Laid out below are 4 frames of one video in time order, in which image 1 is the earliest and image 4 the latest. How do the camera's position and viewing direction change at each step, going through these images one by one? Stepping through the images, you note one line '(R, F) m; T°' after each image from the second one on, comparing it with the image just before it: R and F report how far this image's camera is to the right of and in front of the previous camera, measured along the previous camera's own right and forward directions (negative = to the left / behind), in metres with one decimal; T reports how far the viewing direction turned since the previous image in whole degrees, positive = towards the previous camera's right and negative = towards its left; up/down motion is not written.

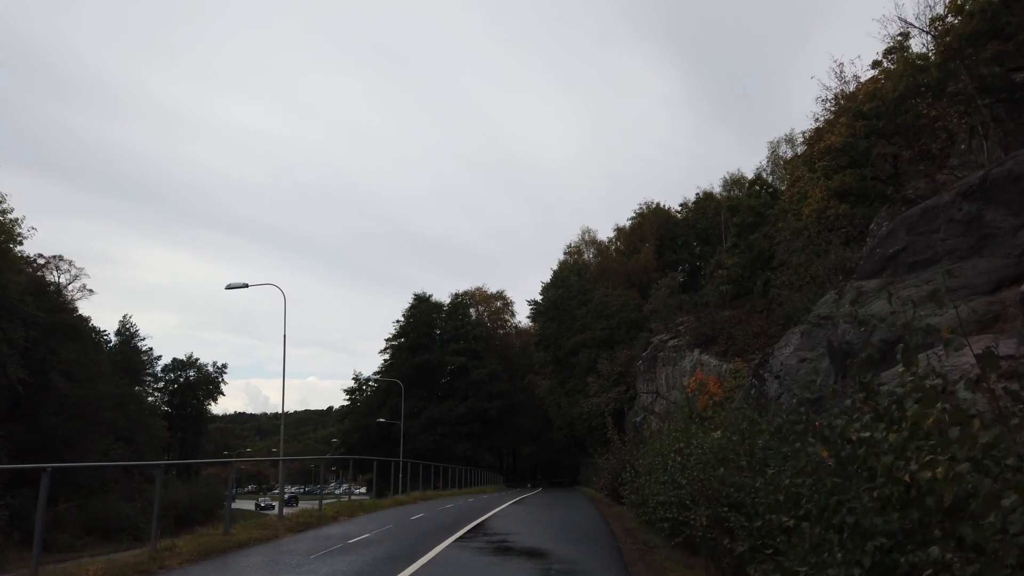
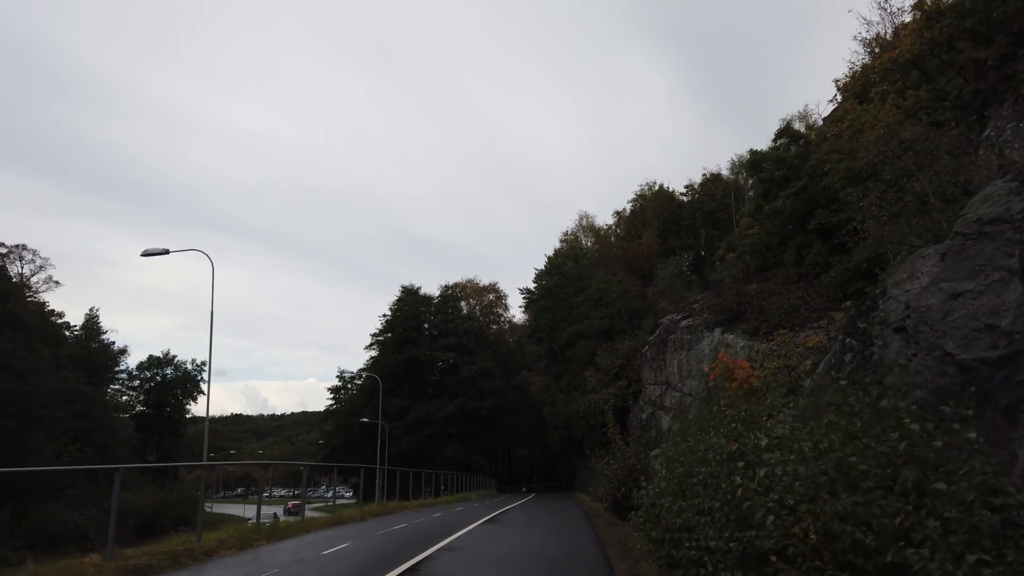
(+0.5, +4.1) m; 0°
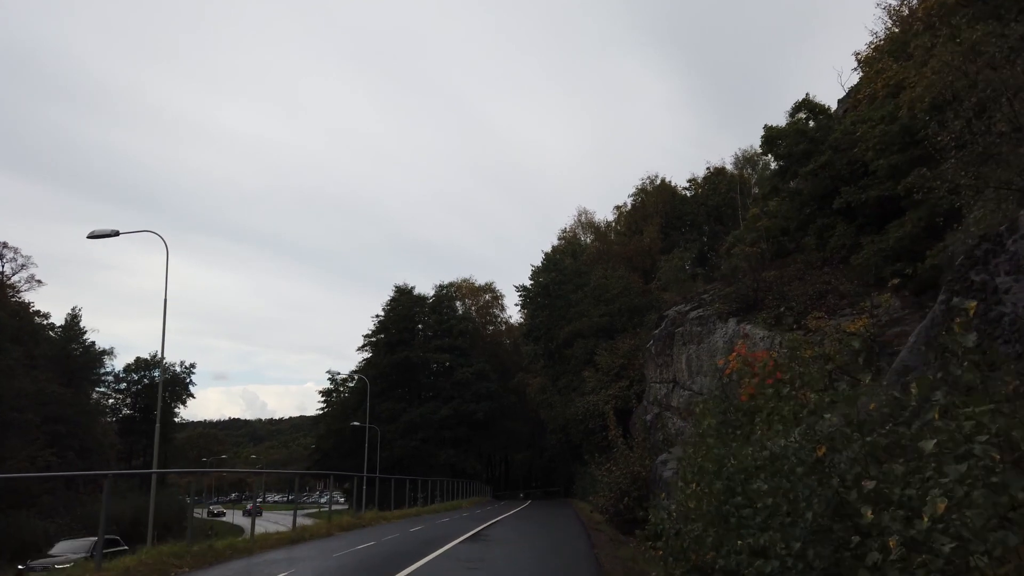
(+0.2, +1.9) m; 0°
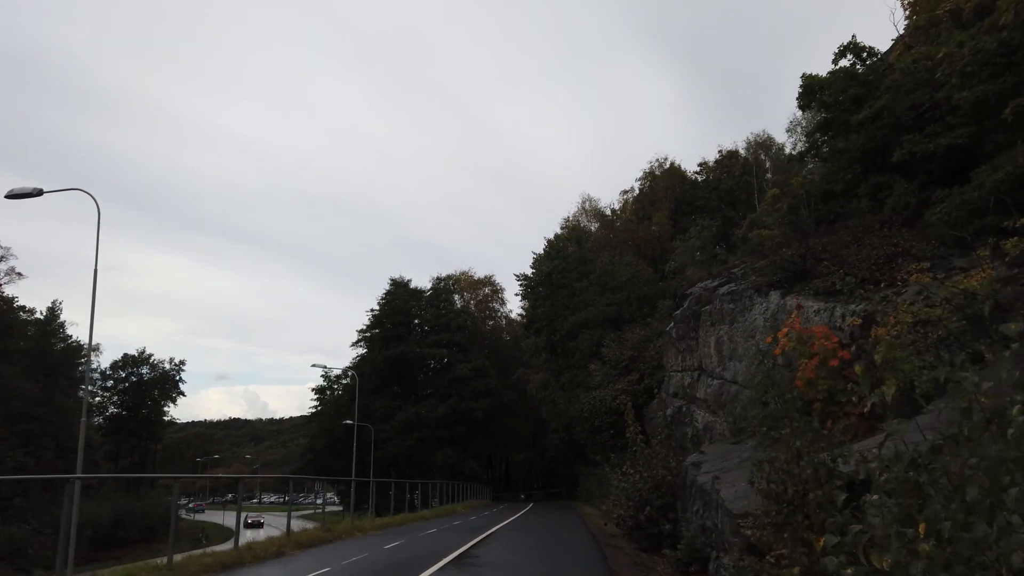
(+0.1, +2.7) m; 0°
